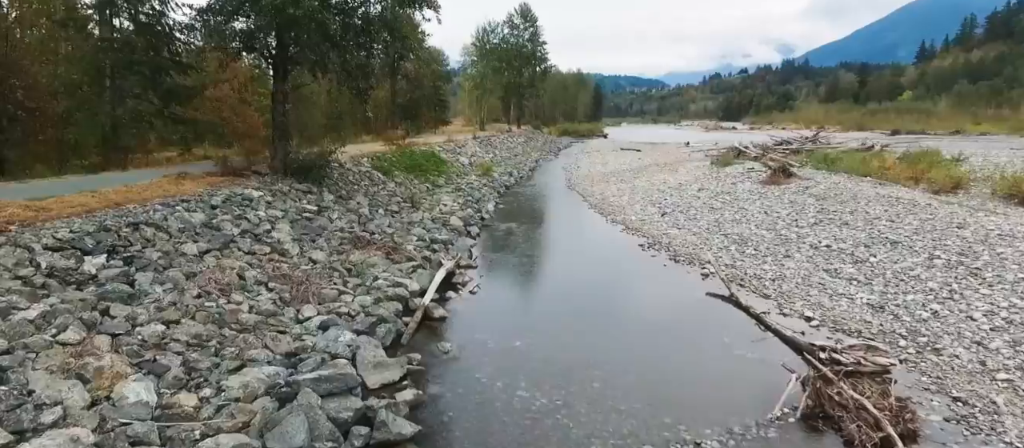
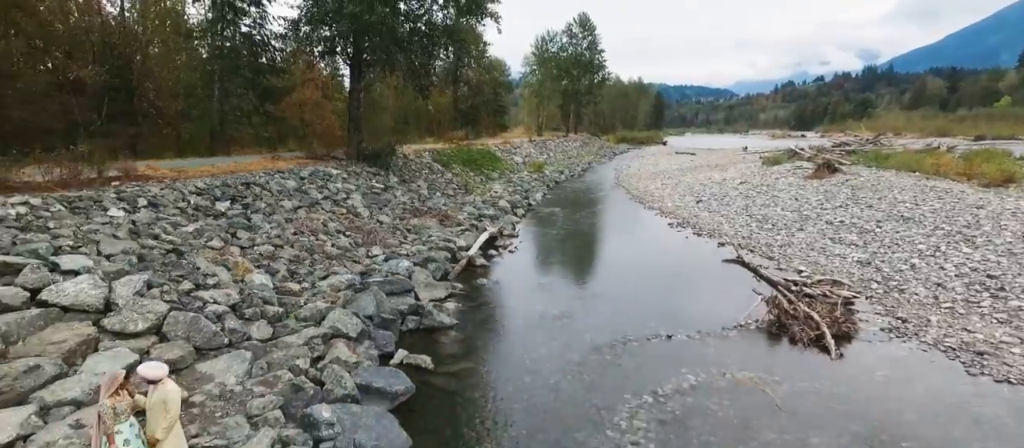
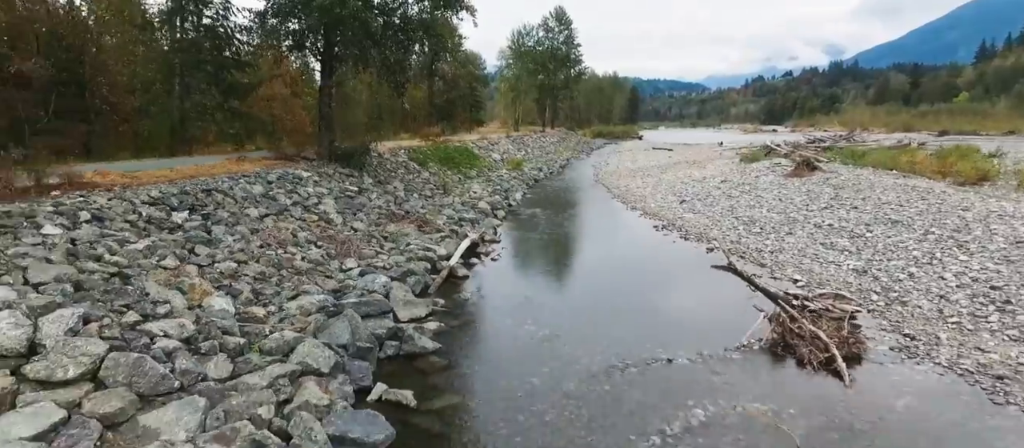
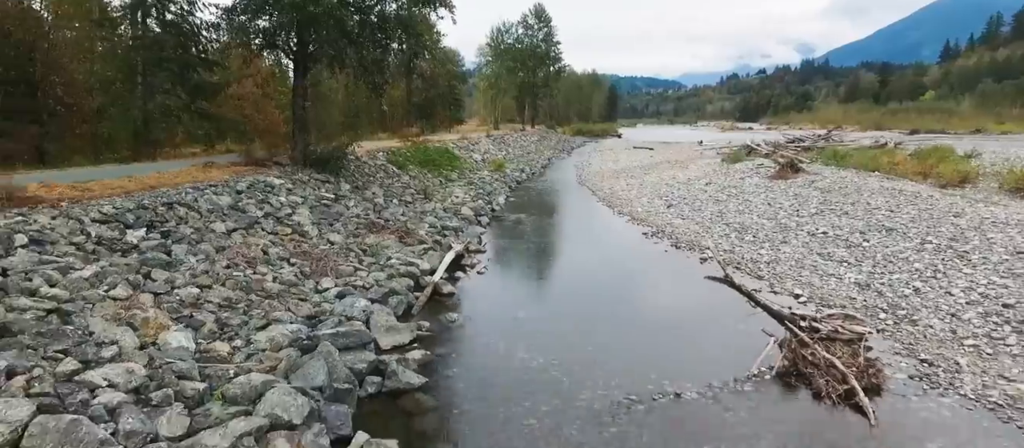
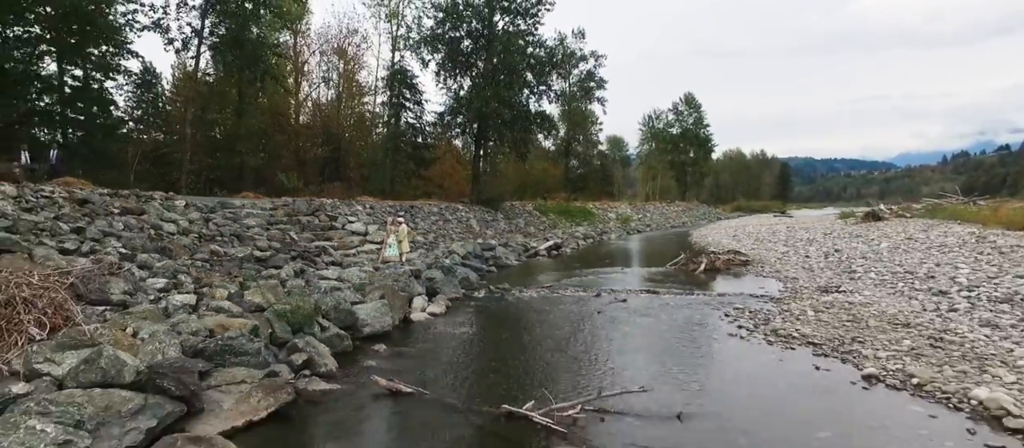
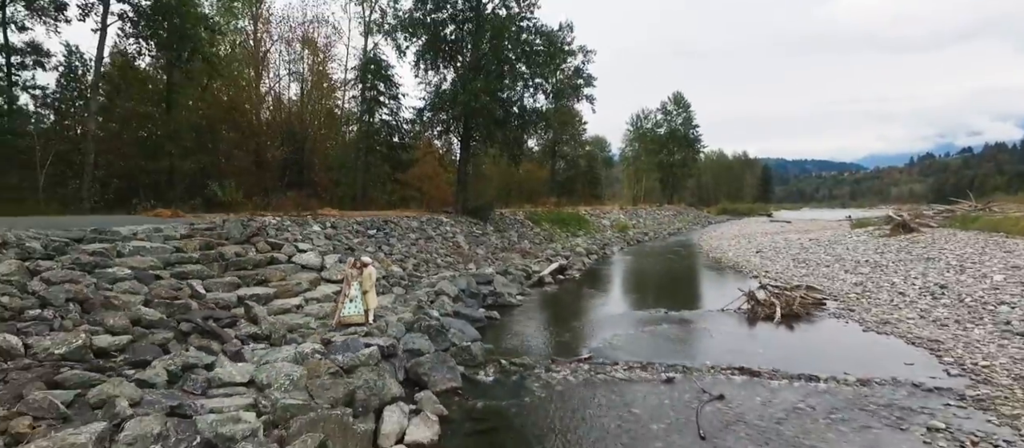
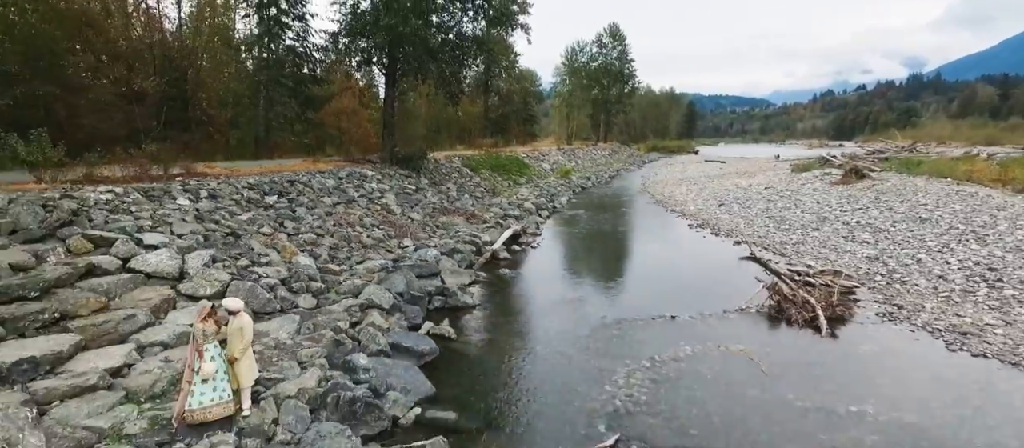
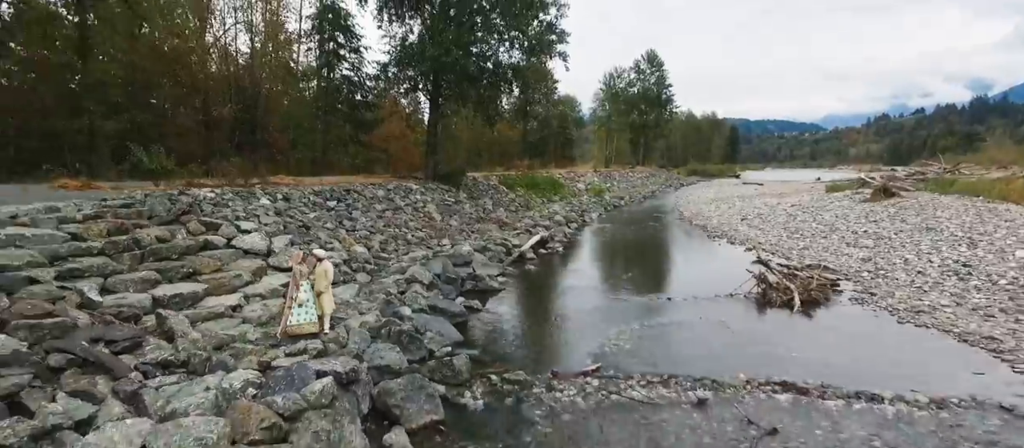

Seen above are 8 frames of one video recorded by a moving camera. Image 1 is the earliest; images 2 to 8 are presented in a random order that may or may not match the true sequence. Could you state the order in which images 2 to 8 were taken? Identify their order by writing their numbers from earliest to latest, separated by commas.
4, 3, 2, 7, 8, 6, 5
